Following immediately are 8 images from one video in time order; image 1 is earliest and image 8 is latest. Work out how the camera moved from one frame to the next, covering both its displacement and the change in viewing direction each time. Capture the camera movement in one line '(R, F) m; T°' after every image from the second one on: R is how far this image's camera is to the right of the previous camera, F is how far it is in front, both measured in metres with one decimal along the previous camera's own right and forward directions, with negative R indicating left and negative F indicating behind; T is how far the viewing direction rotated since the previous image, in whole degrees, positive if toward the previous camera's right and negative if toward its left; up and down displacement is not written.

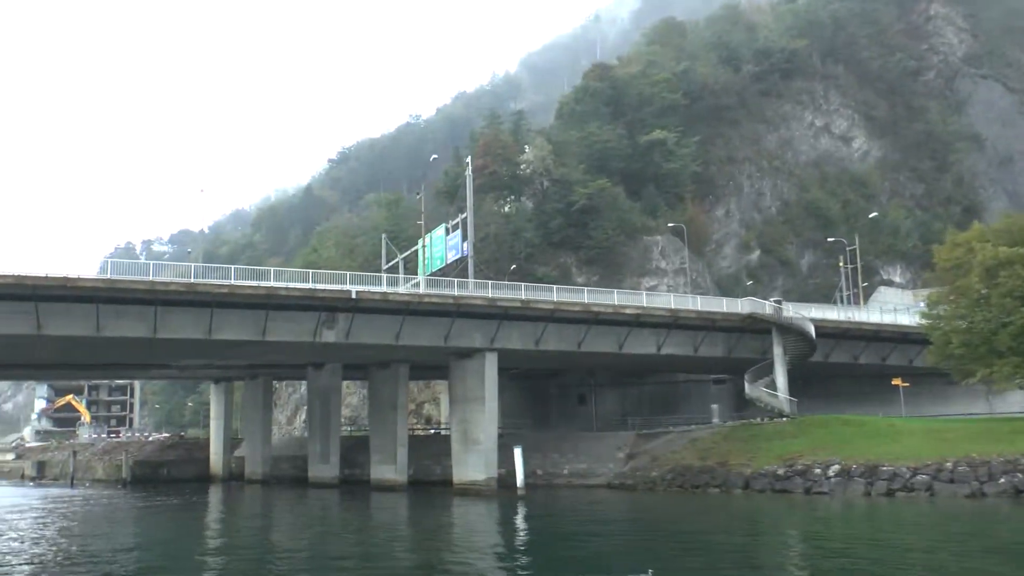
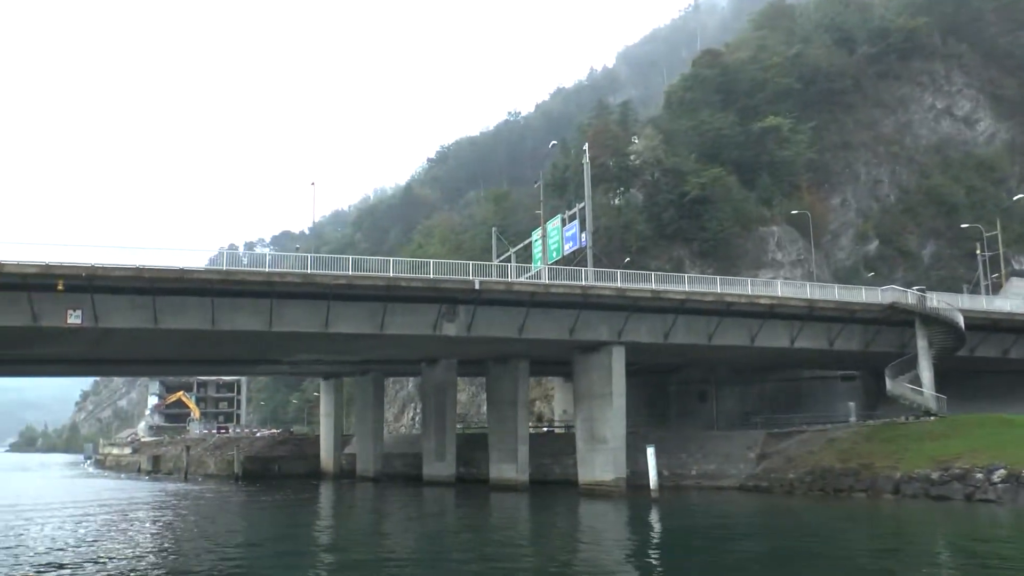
(-1.2, +2.0) m; -5°
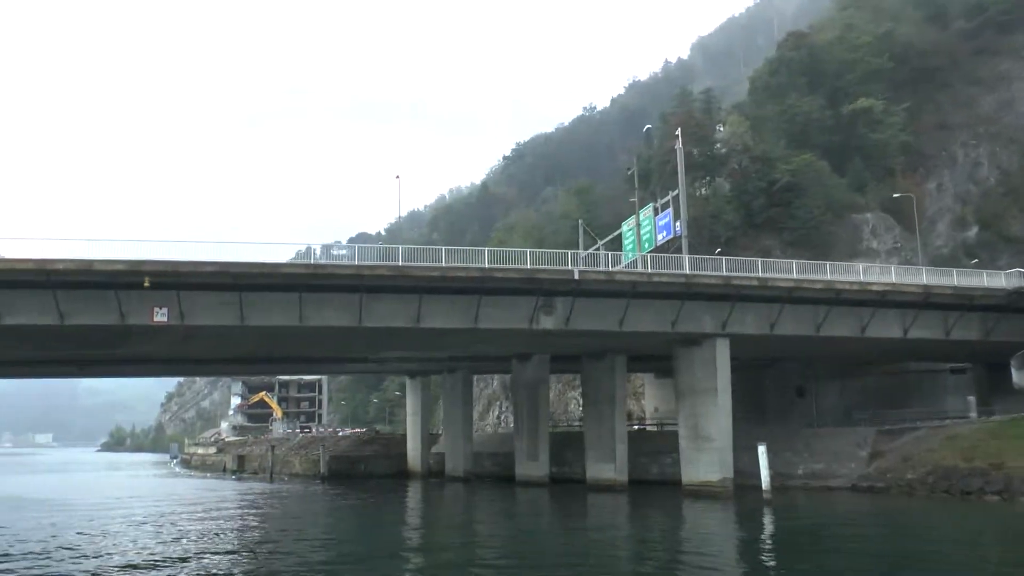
(-0.8, +1.7) m; -4°
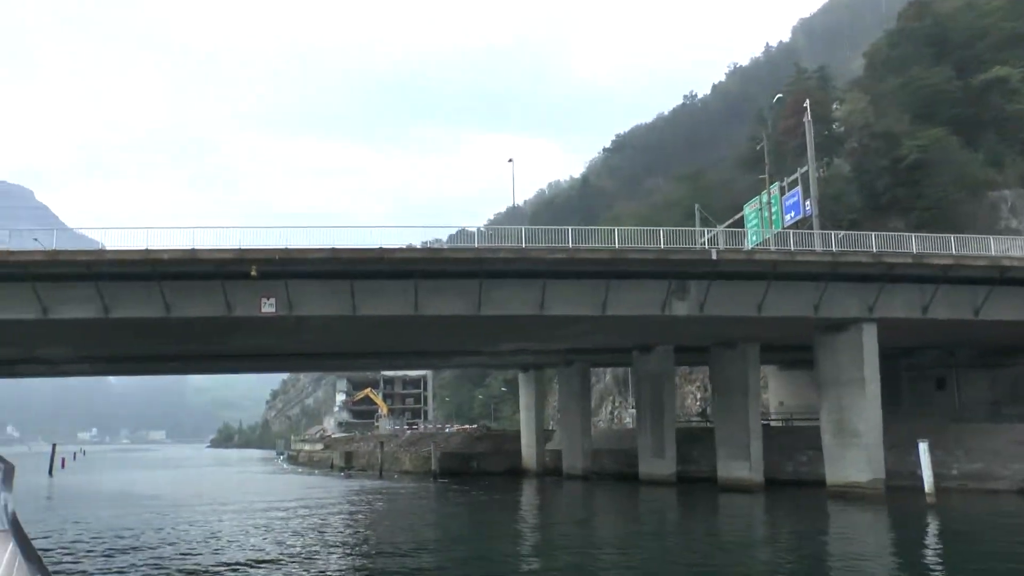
(-0.9, +2.3) m; -6°
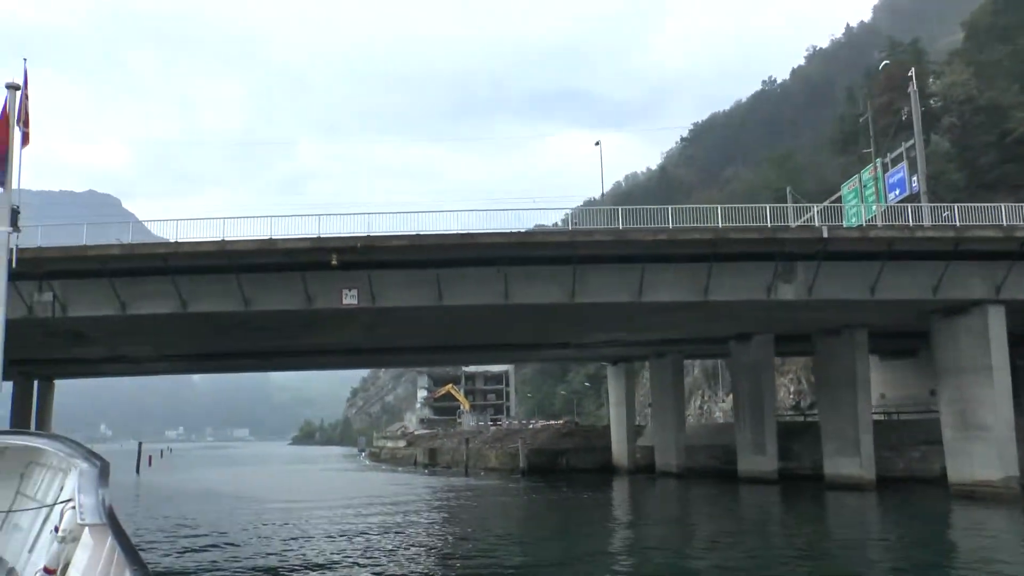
(-0.5, +1.7) m; -4°
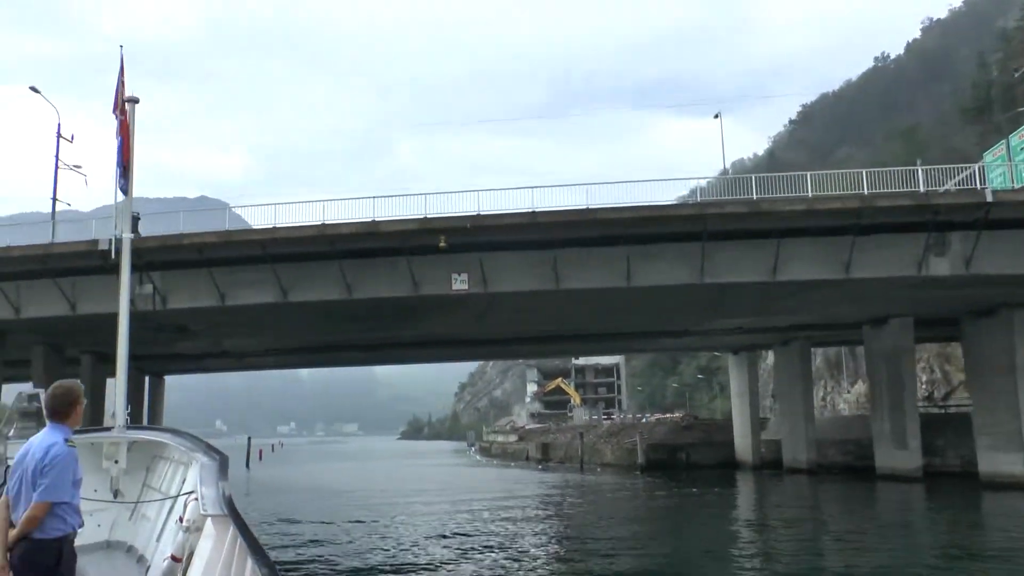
(-0.4, +2.0) m; -6°
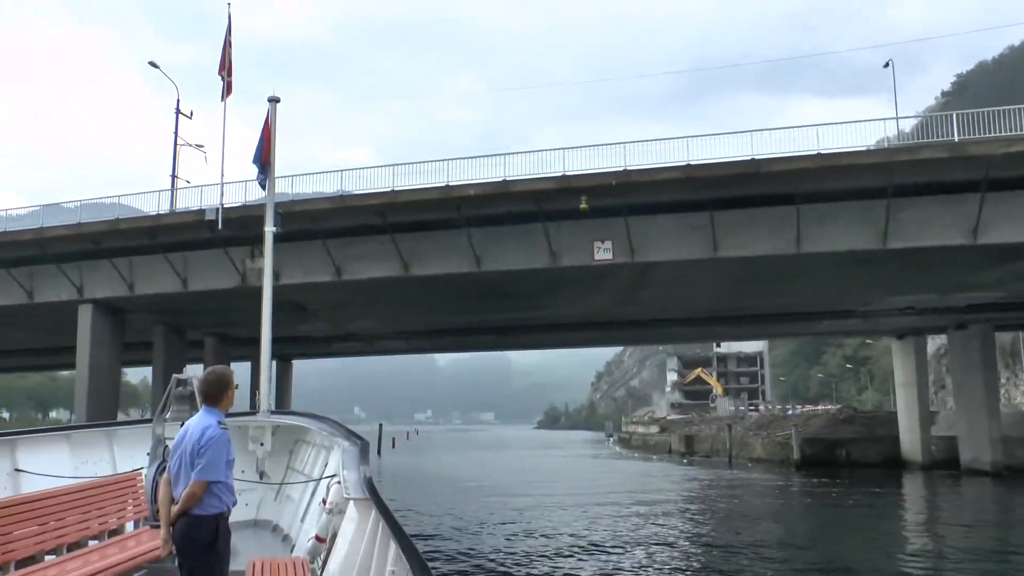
(-0.3, +2.9) m; -8°
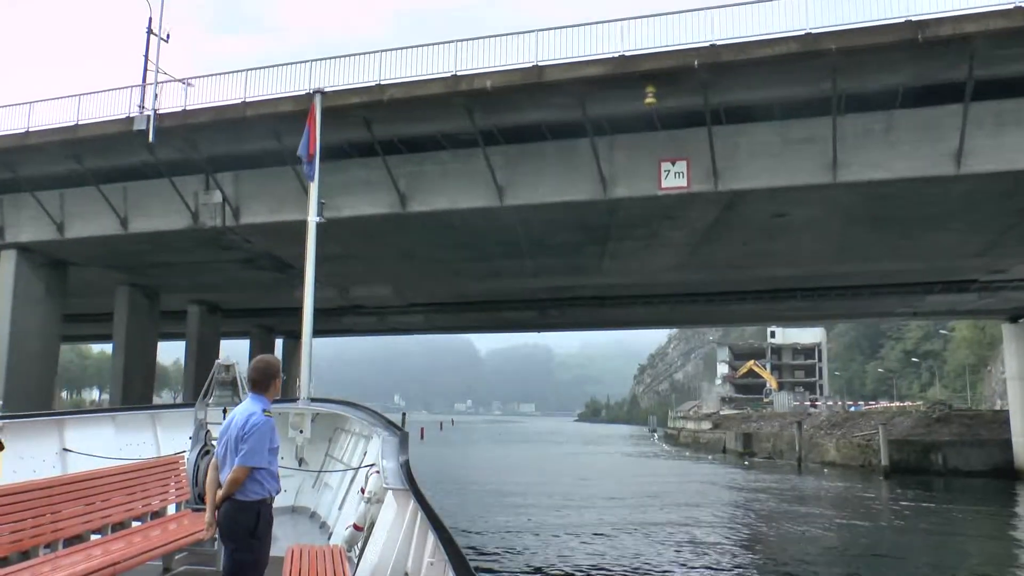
(+0.1, +5.9) m; -2°
